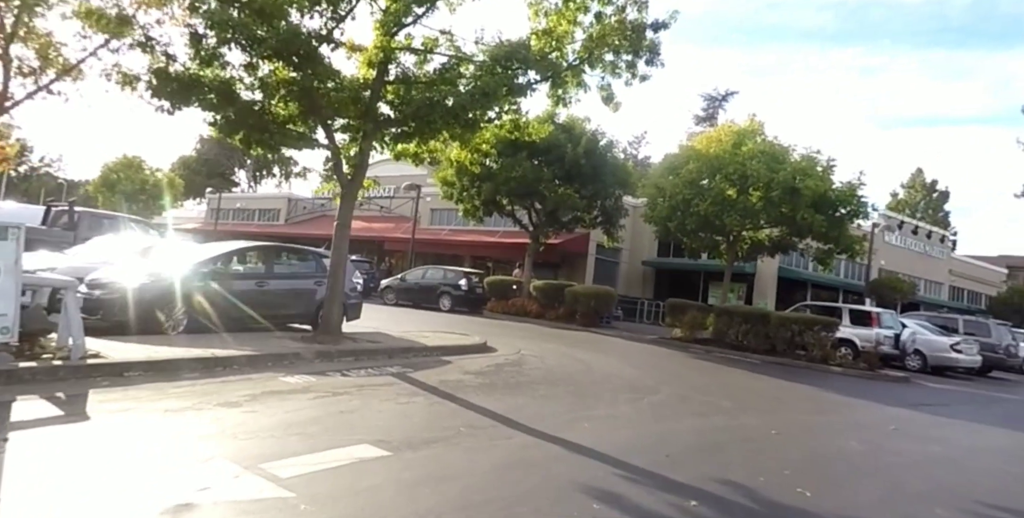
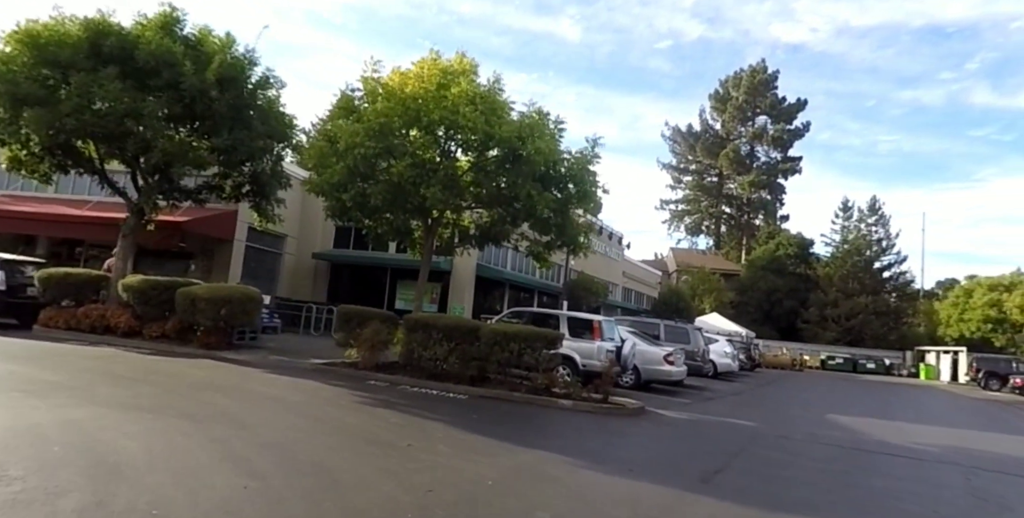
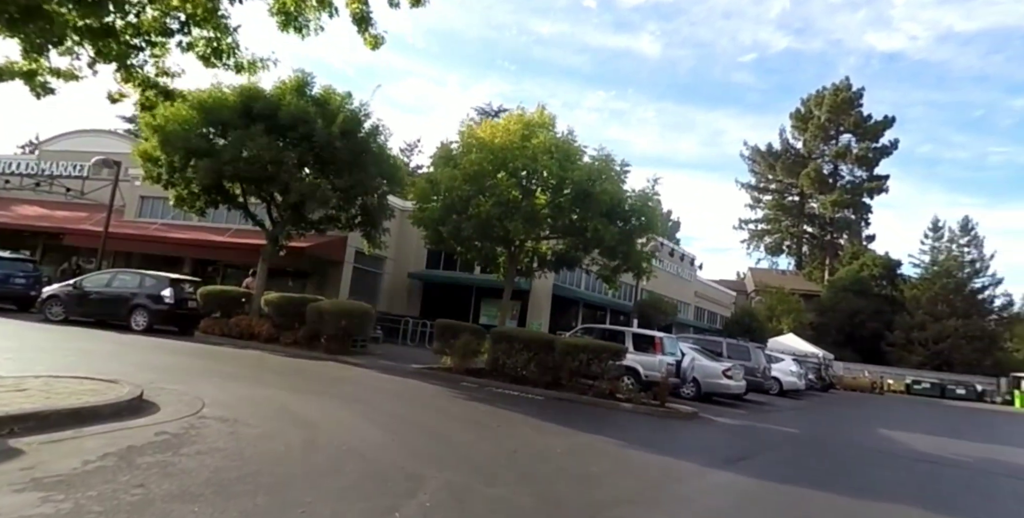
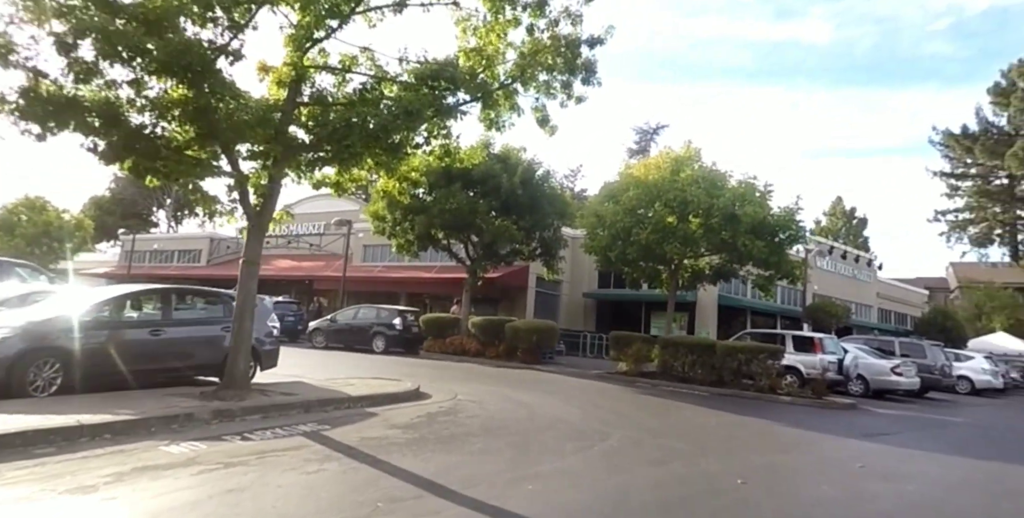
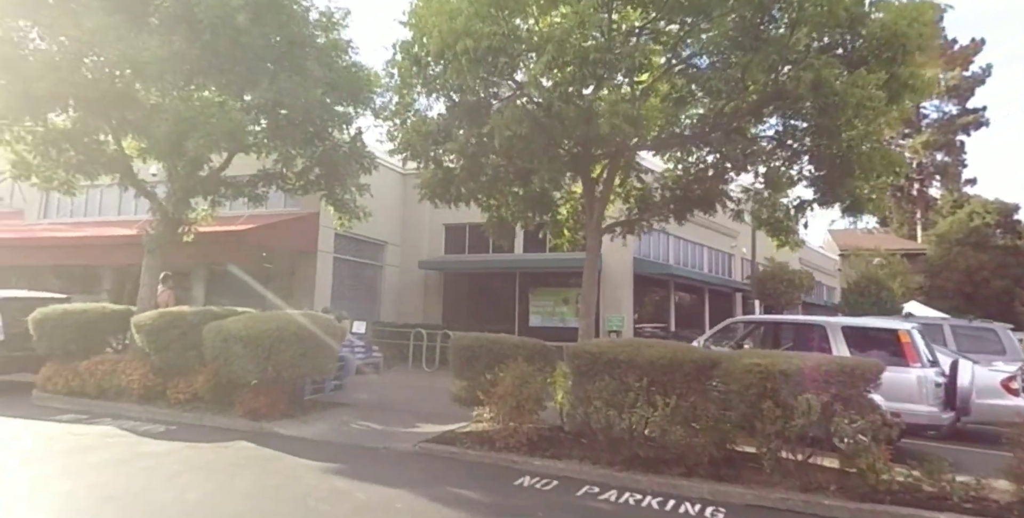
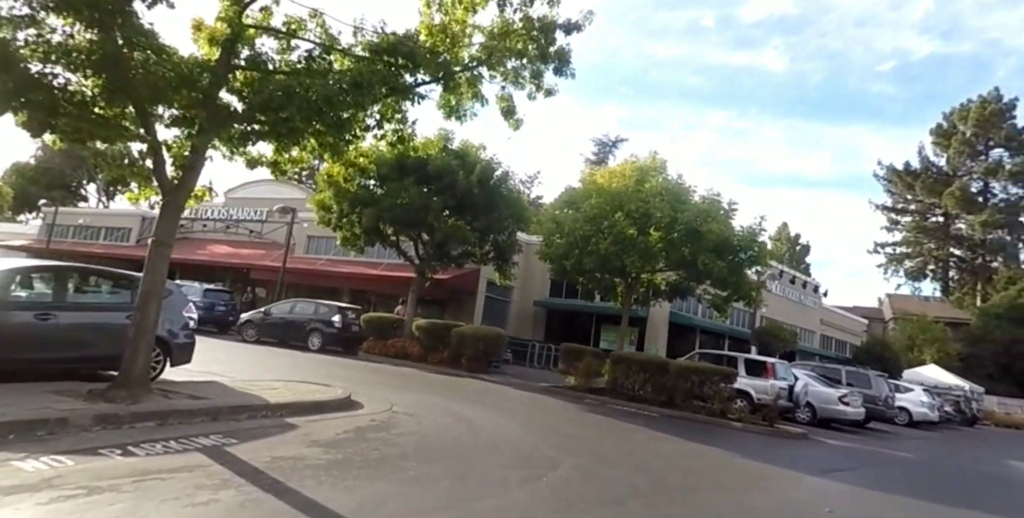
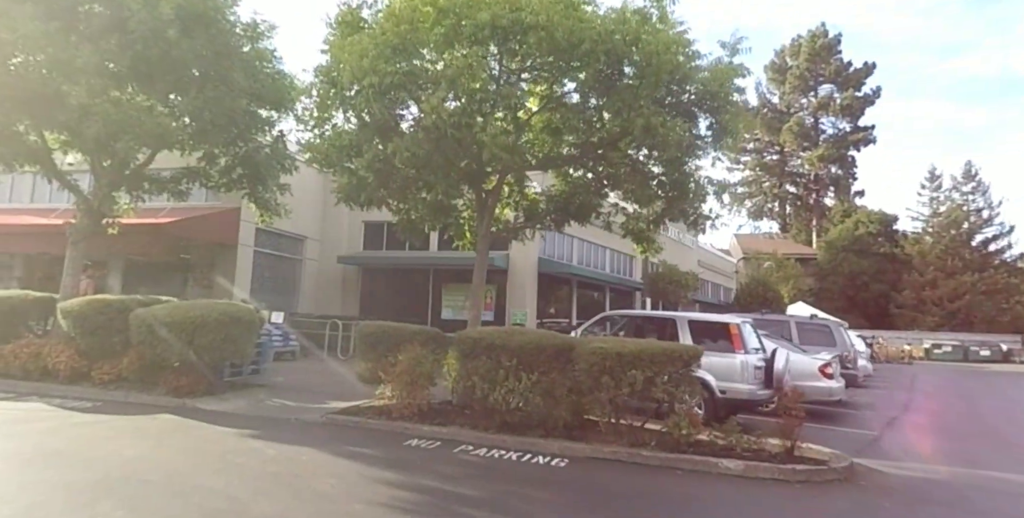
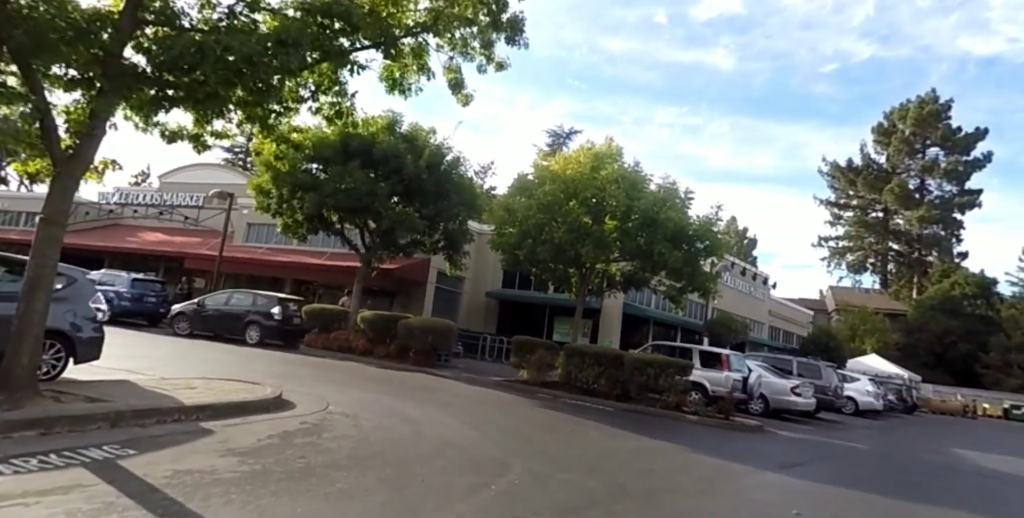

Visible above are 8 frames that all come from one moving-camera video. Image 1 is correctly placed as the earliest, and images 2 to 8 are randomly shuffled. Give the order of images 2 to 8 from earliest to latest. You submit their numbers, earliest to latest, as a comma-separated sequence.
4, 6, 8, 3, 2, 7, 5
